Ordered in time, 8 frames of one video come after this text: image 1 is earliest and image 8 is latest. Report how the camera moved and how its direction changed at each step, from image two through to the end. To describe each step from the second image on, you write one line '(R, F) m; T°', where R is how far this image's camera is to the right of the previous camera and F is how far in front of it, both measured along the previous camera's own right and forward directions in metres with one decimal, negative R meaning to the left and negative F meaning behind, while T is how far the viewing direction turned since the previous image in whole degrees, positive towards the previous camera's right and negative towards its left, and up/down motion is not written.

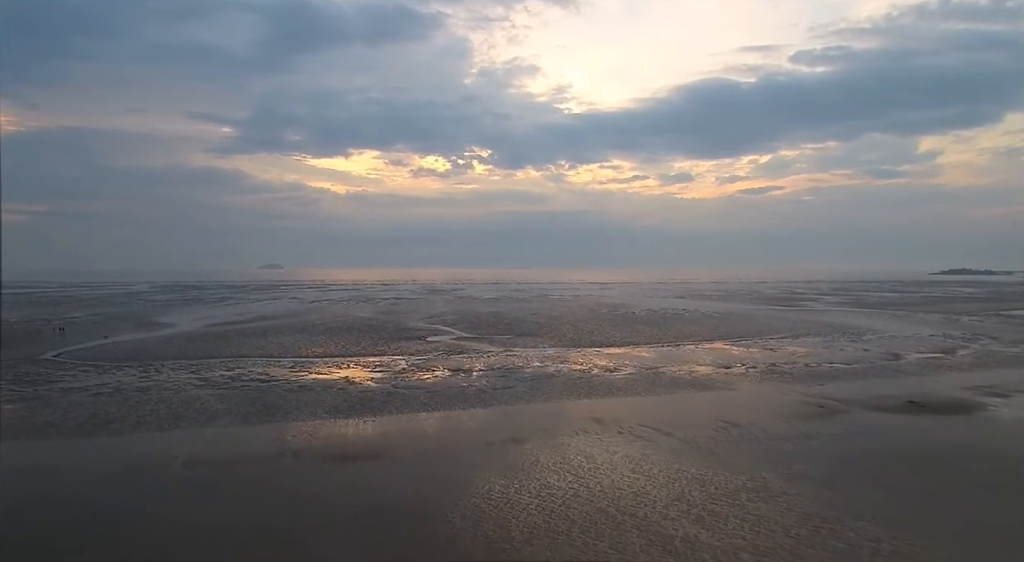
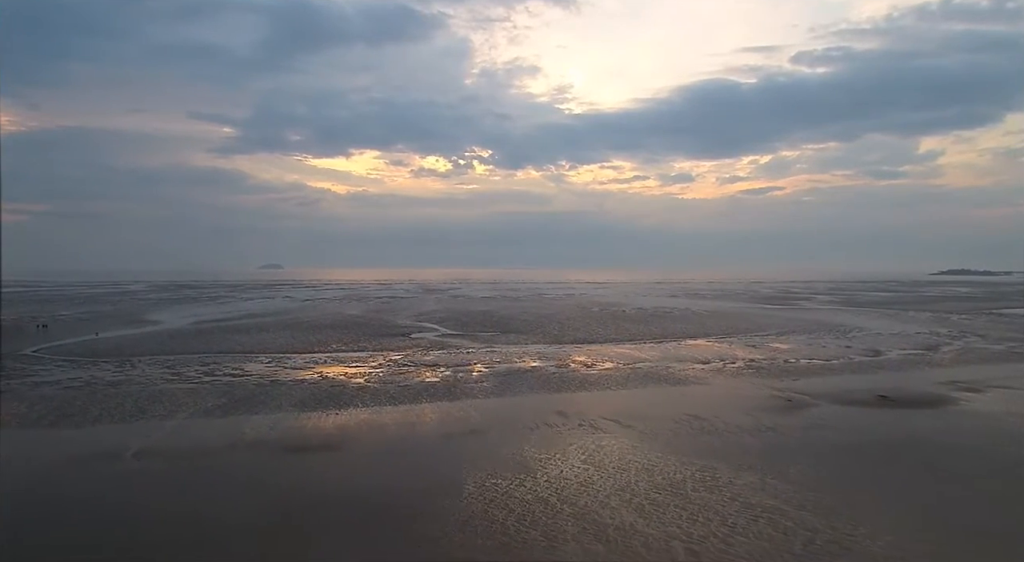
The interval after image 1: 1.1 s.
(+0.9, +0.1) m; 0°
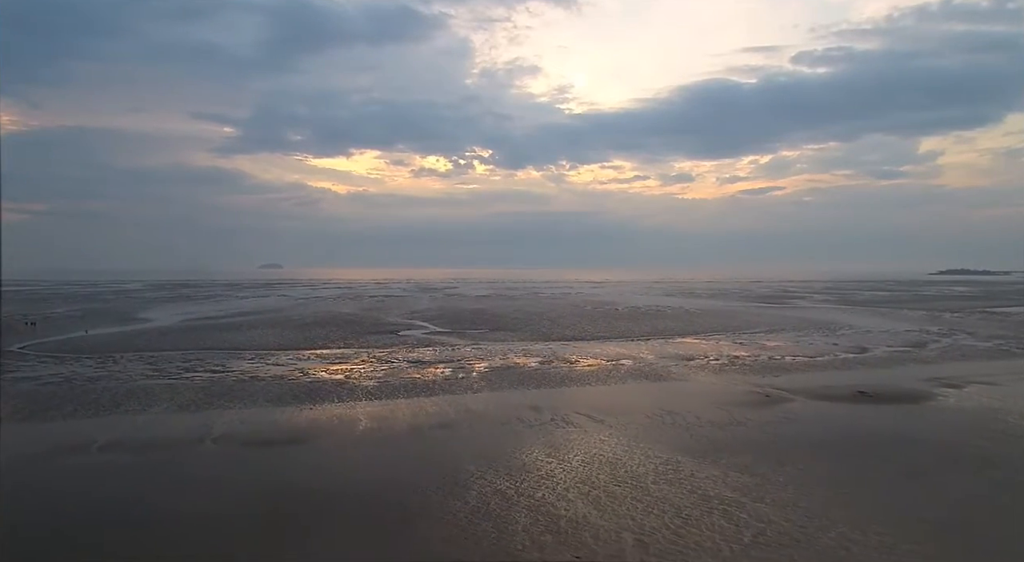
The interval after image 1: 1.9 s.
(+0.6, +0.1) m; 0°
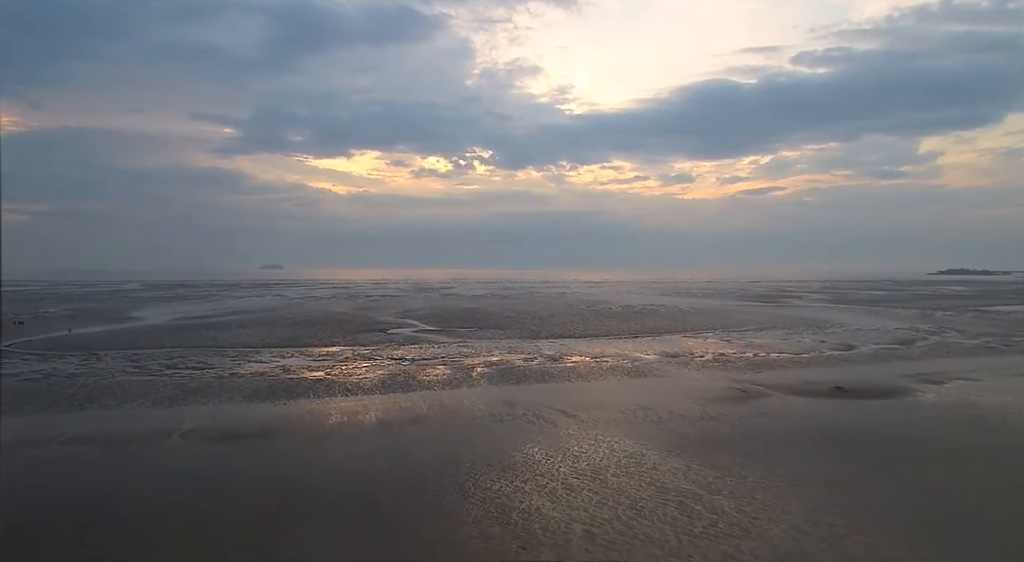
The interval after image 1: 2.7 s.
(+0.6, +0.1) m; 0°
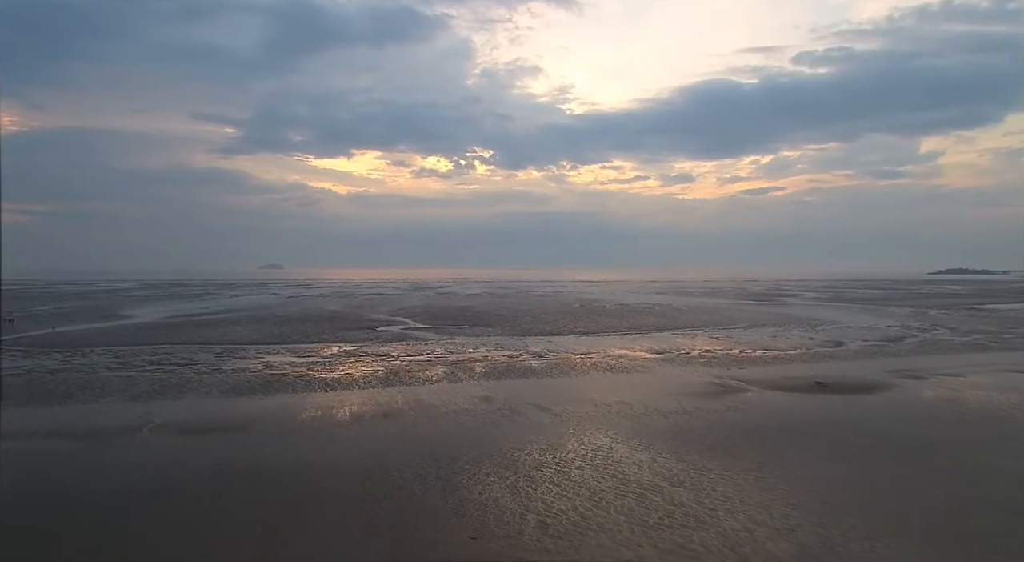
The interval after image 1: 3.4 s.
(+0.5, +0.1) m; 0°
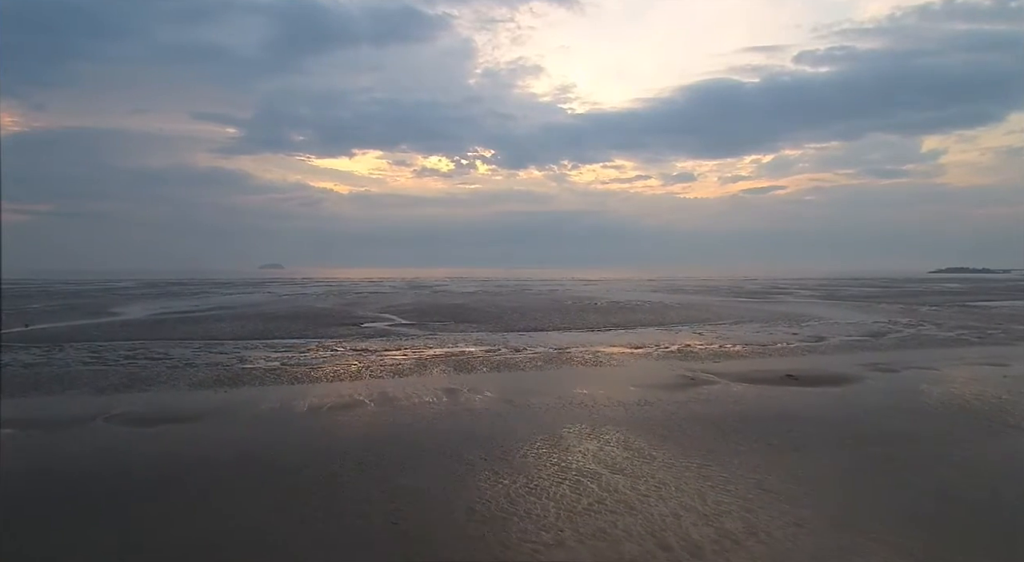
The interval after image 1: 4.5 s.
(+0.8, +0.1) m; 0°
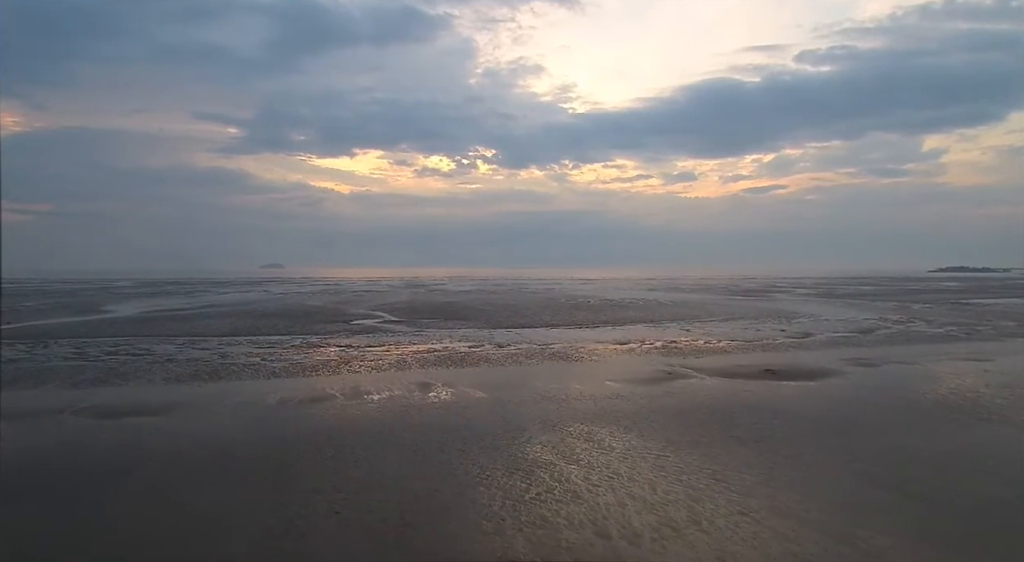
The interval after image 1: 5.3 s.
(+0.6, +0.1) m; 0°
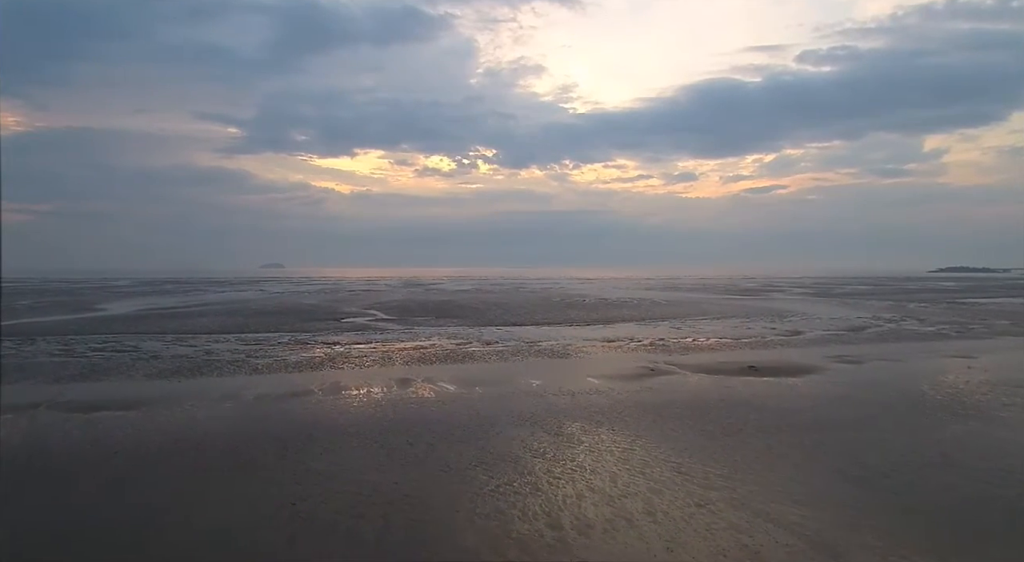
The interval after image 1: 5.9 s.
(+0.5, 0.0) m; 0°
